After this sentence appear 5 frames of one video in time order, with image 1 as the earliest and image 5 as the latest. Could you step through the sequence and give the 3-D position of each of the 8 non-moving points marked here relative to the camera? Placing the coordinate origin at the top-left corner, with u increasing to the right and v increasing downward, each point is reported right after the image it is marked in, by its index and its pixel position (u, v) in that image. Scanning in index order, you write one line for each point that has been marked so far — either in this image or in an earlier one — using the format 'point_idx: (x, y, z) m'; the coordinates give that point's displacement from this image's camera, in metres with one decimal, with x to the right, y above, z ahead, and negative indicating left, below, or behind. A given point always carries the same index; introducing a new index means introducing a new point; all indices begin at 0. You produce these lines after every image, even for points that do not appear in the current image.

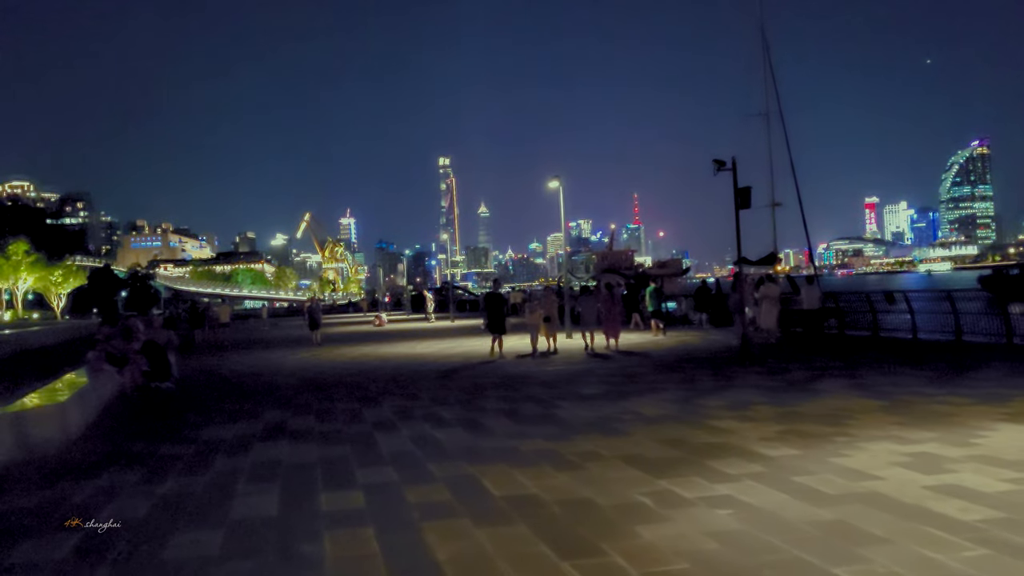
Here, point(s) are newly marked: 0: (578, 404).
0: (+0.9, -1.6, +10.9) m
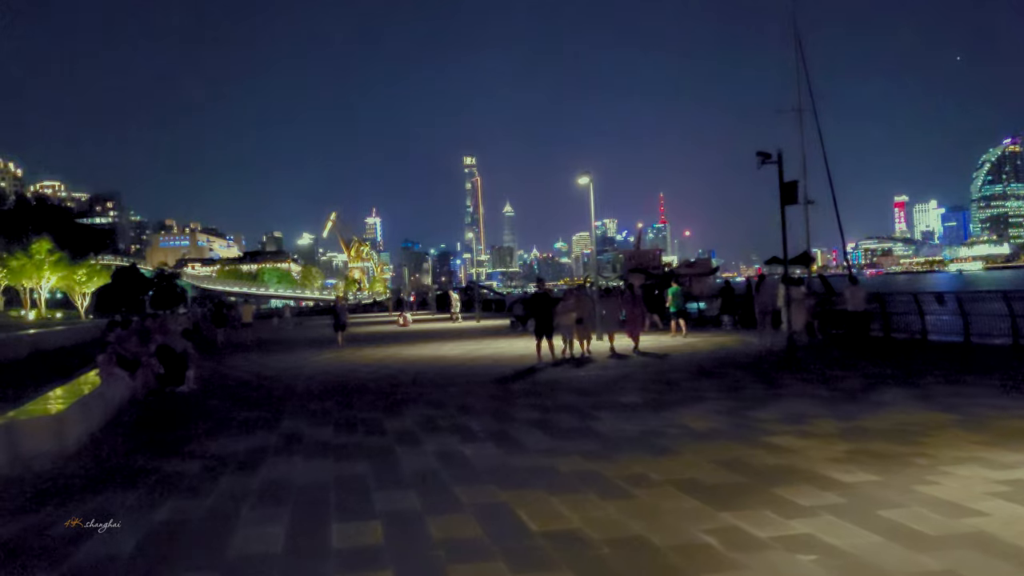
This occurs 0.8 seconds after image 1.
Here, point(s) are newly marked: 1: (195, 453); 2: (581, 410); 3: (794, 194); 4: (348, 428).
0: (+1.3, -1.6, +10.0) m
1: (-3.4, -1.8, +8.7) m
2: (+0.9, -1.6, +10.6) m
3: (+5.1, +1.7, +14.7) m
4: (-2.0, -1.7, +9.9) m
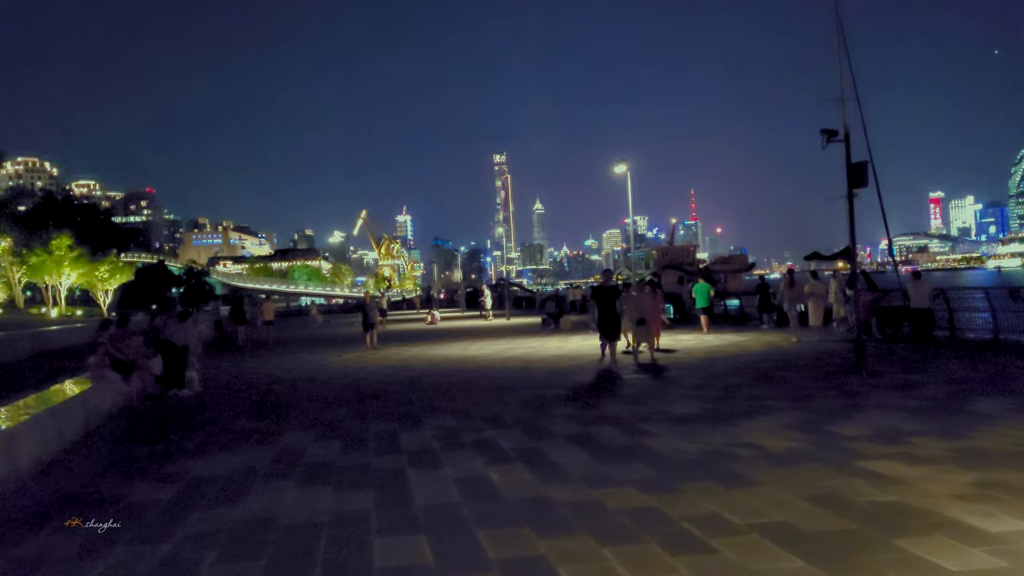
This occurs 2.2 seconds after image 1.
0: (+1.7, -1.5, +8.5) m
1: (-3.1, -1.7, +7.4) m
2: (+1.3, -1.5, +9.1) m
3: (+5.6, +1.8, +13.0) m
4: (-1.6, -1.6, +8.5) m
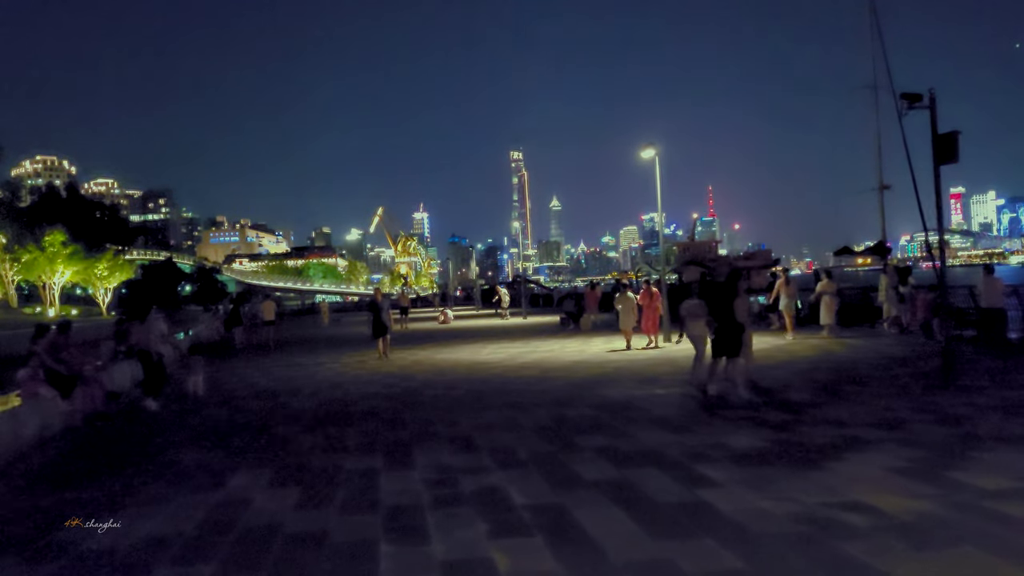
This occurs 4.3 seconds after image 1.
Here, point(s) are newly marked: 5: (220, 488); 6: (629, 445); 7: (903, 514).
0: (+1.8, -1.5, +6.4) m
1: (-3.0, -1.7, +5.3) m
2: (+1.4, -1.5, +7.0) m
3: (+5.8, +1.8, +10.8) m
4: (-1.5, -1.6, +6.5) m
5: (-2.4, -1.7, +6.9) m
6: (+1.1, -1.5, +7.8) m
7: (+2.5, -1.5, +5.3) m
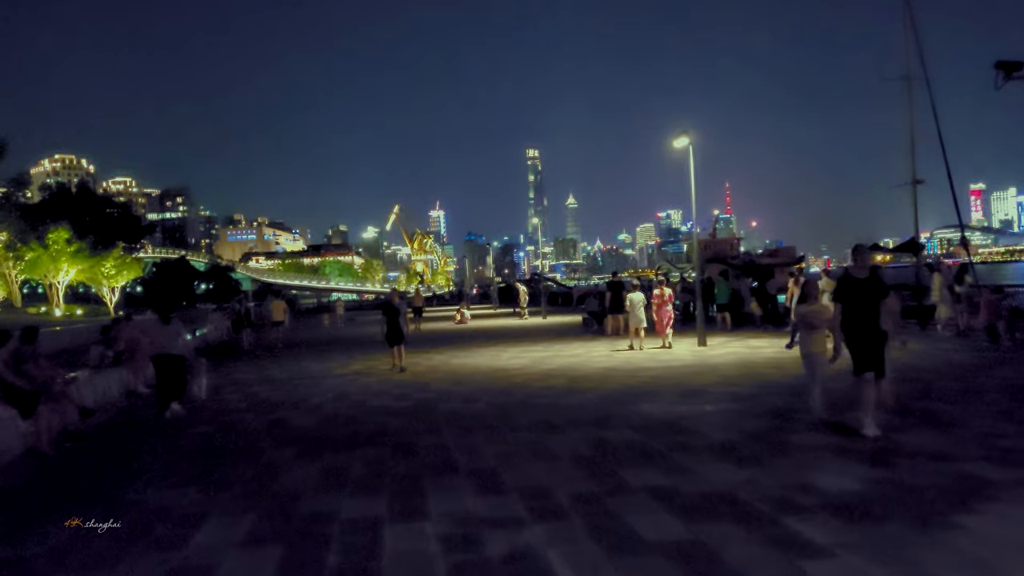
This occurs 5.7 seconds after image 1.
0: (+2.0, -1.5, +4.9) m
1: (-2.7, -1.7, +3.9) m
2: (+1.7, -1.5, +5.5) m
3: (+6.1, +1.8, +9.2) m
4: (-1.3, -1.7, +5.0) m
5: (-2.2, -1.7, +5.4) m
6: (+1.4, -1.5, +6.3) m
7: (+2.8, -1.5, +3.8) m
